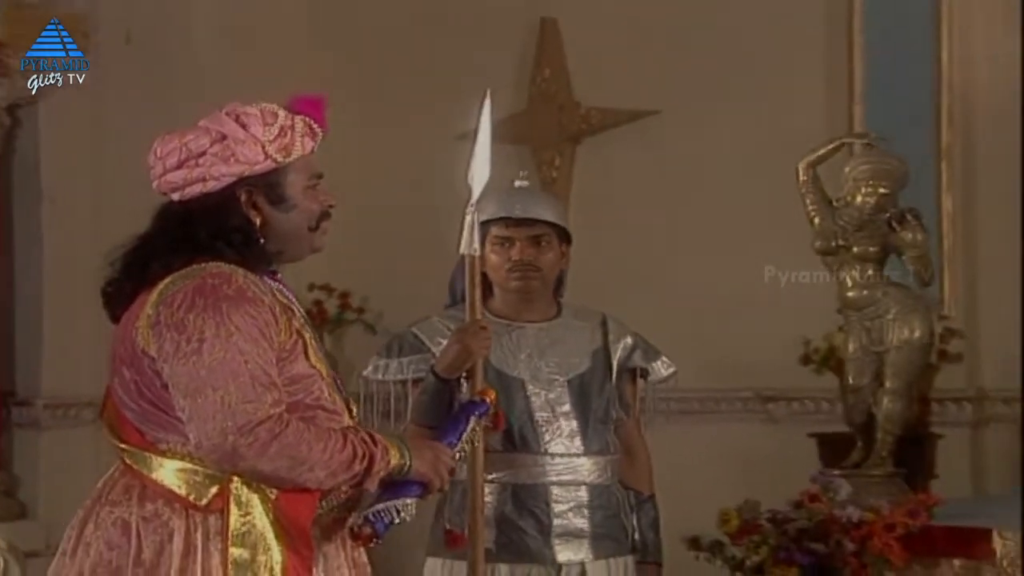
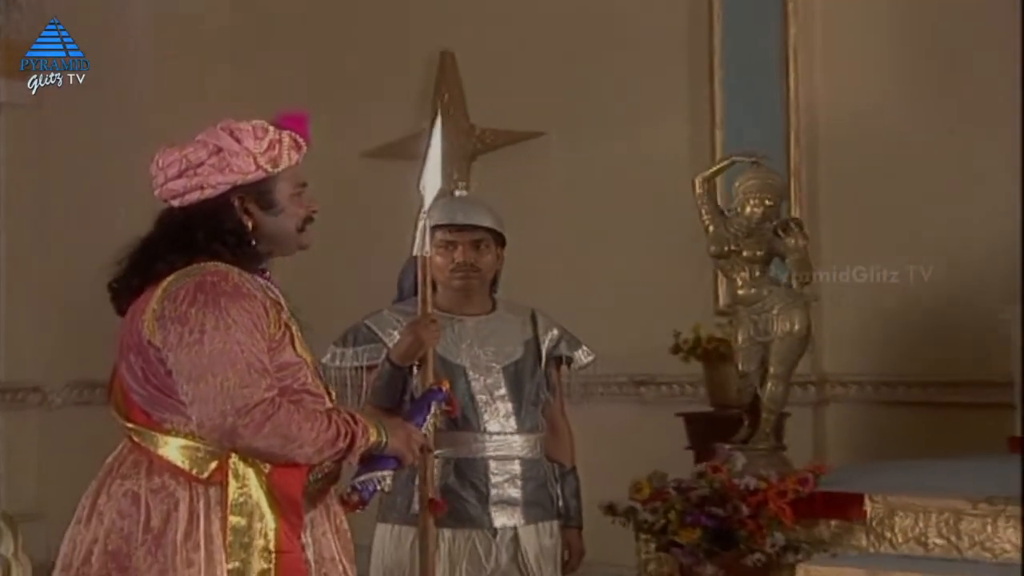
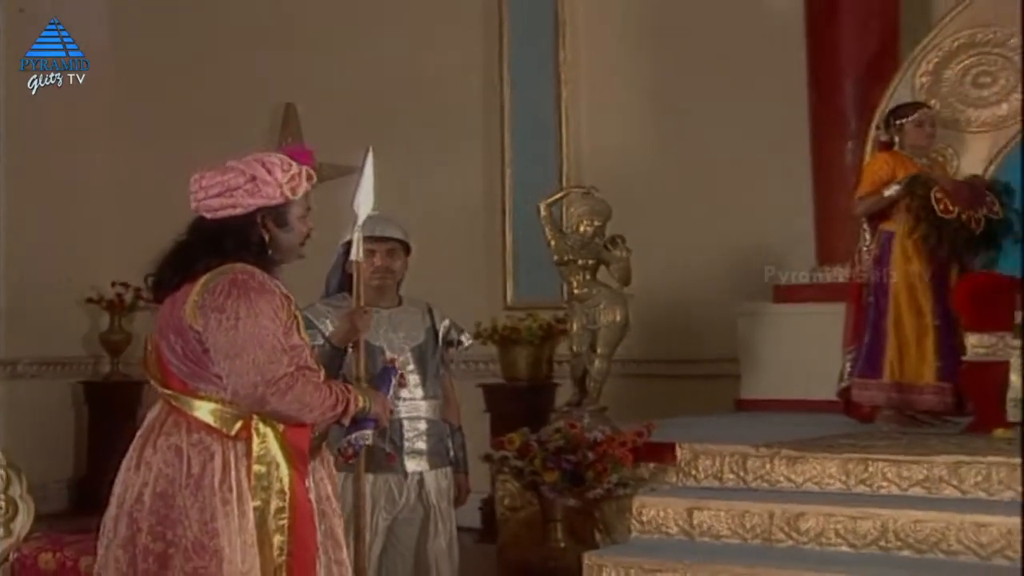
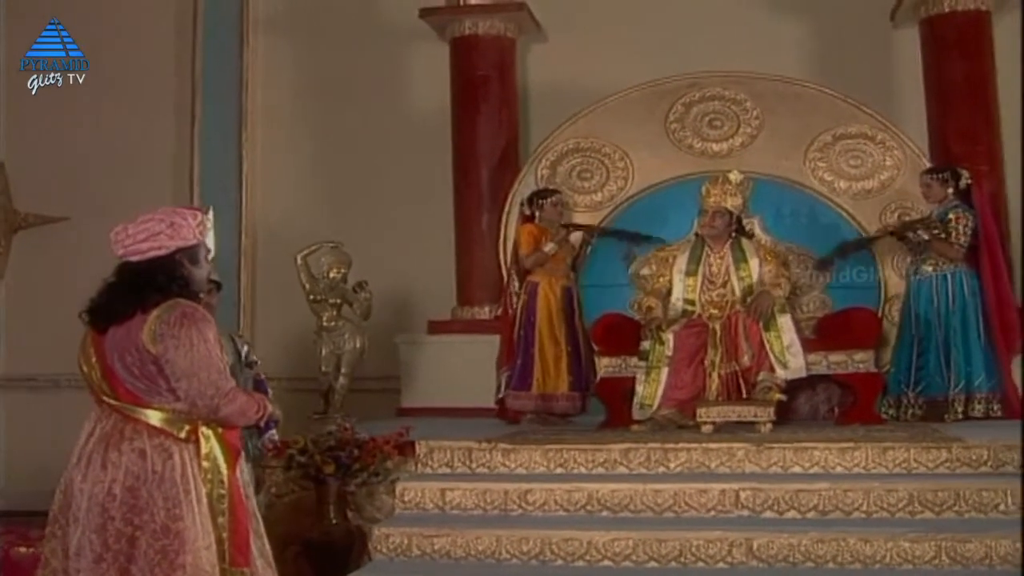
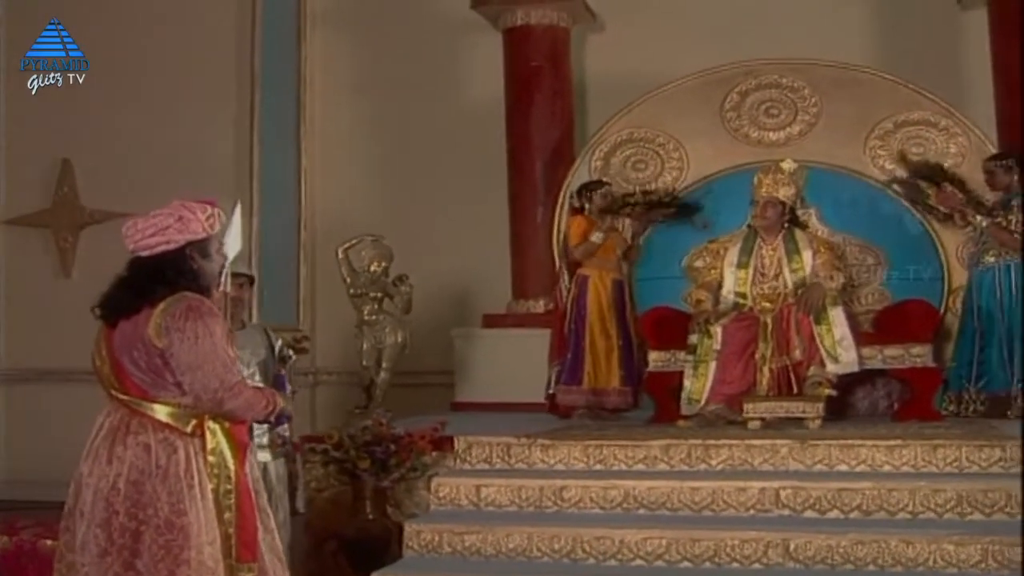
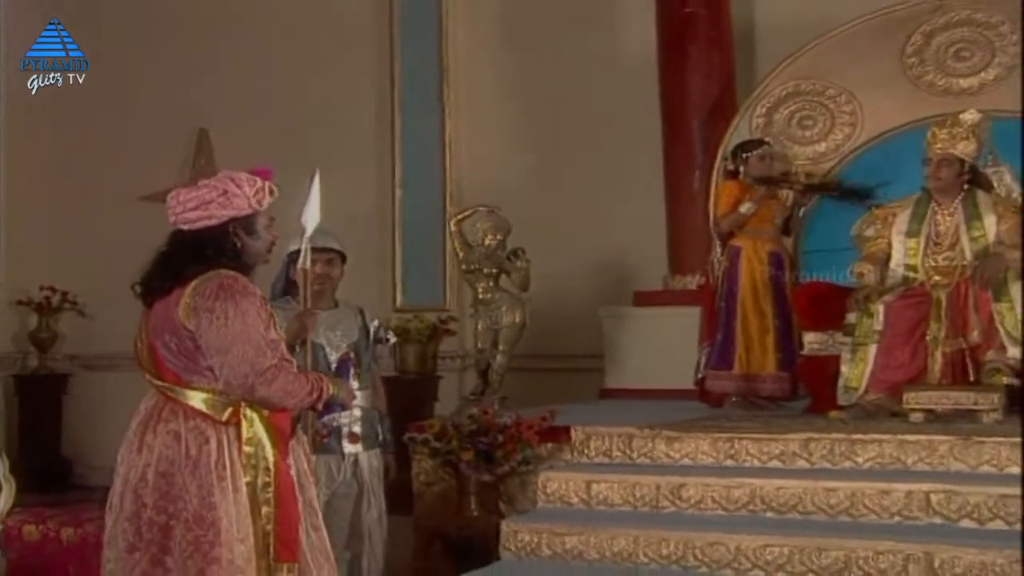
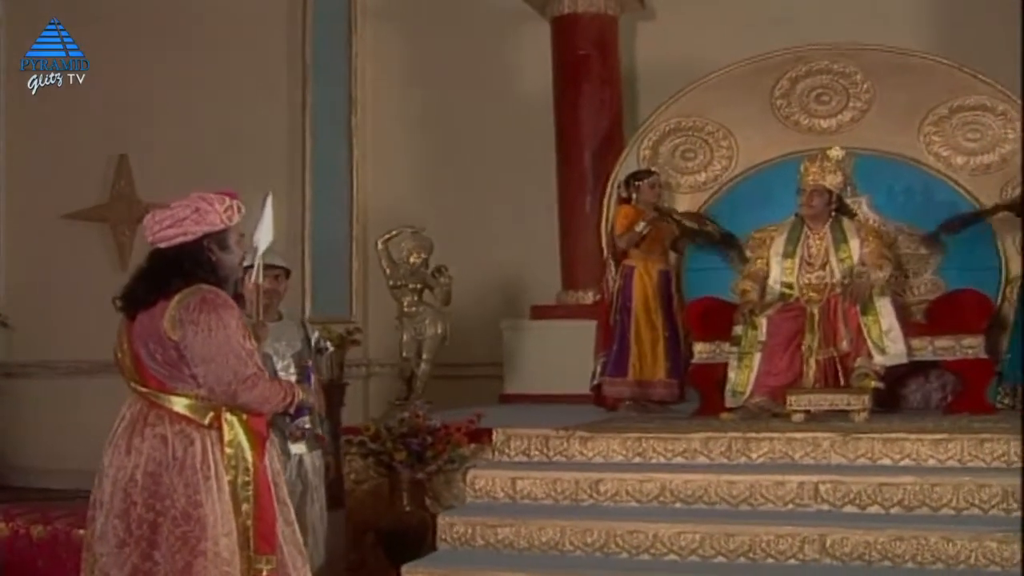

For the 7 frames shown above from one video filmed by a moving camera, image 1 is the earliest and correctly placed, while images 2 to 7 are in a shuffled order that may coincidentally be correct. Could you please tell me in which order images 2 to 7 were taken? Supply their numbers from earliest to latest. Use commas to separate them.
2, 3, 6, 7, 5, 4
